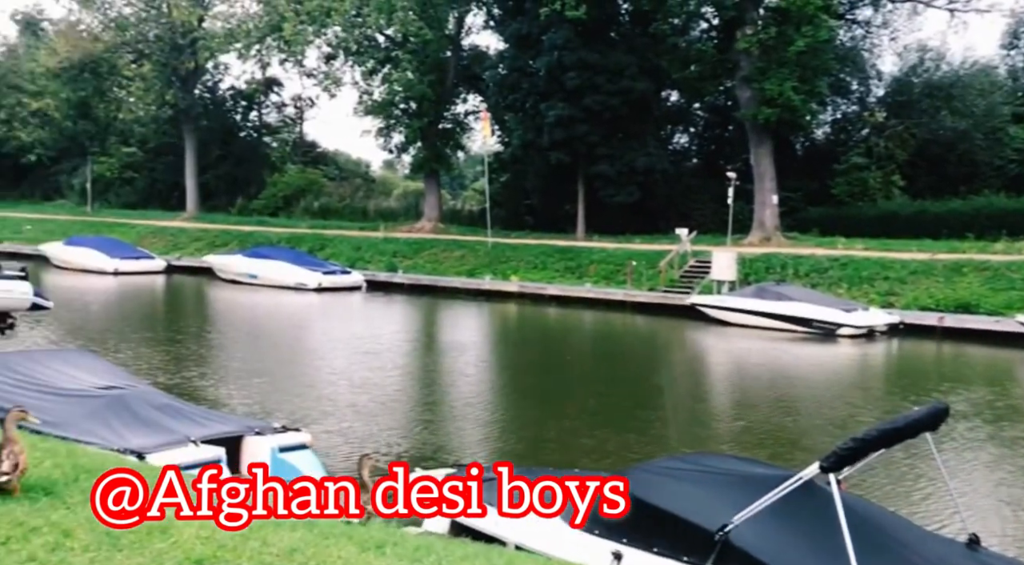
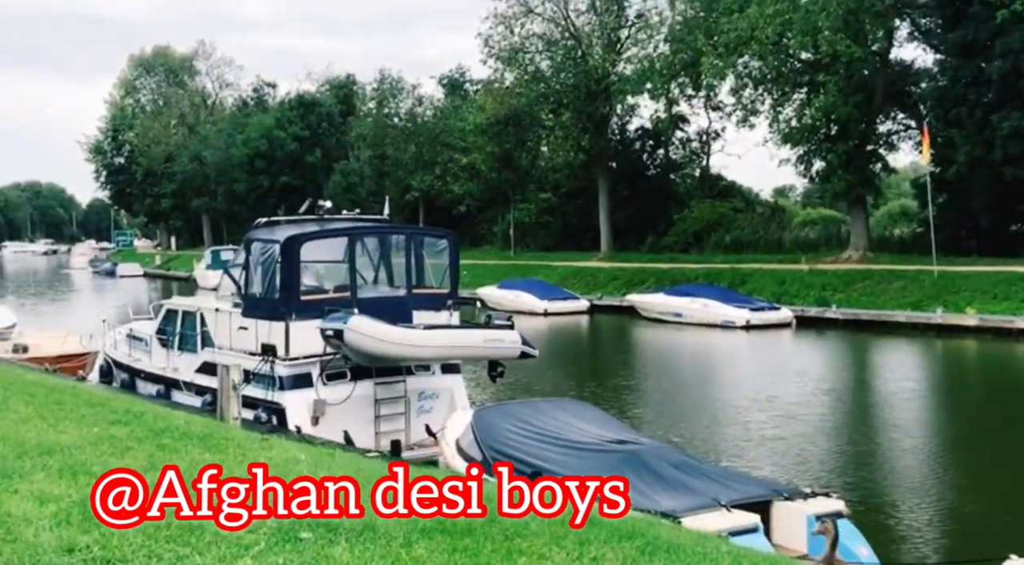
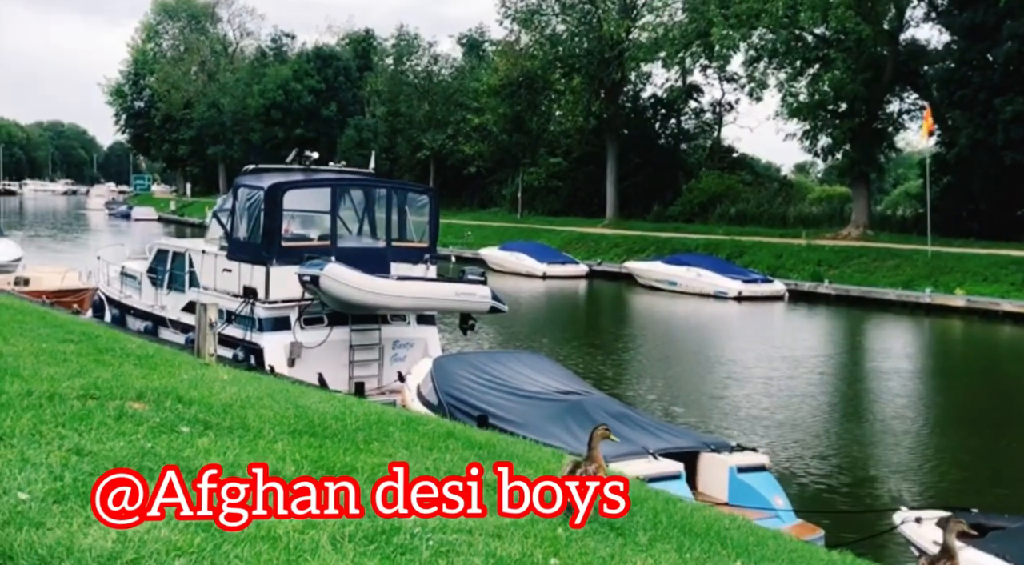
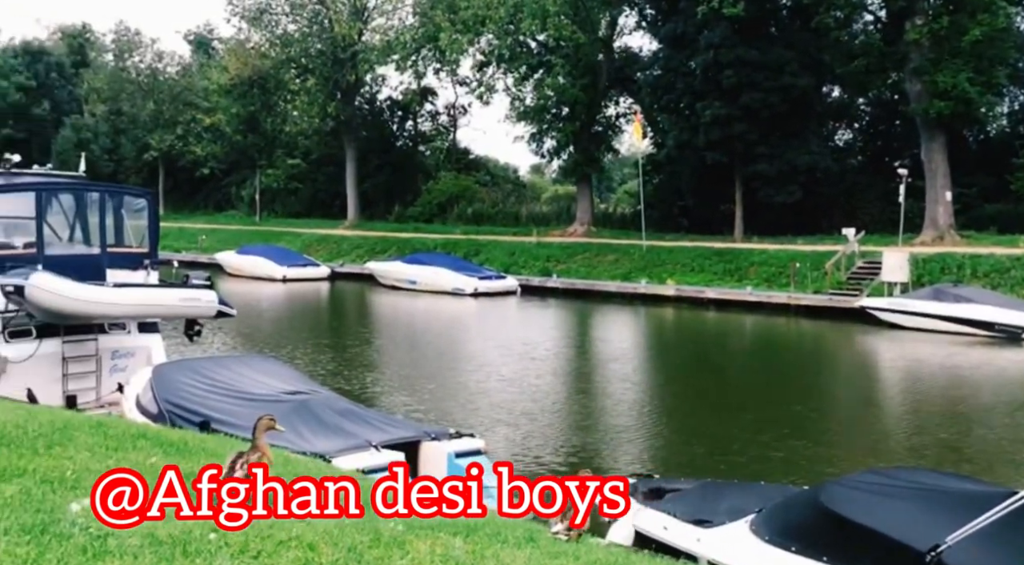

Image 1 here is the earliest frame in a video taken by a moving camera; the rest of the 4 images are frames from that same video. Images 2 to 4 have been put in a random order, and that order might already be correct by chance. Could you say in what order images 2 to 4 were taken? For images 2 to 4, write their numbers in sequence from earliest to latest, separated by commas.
4, 3, 2
